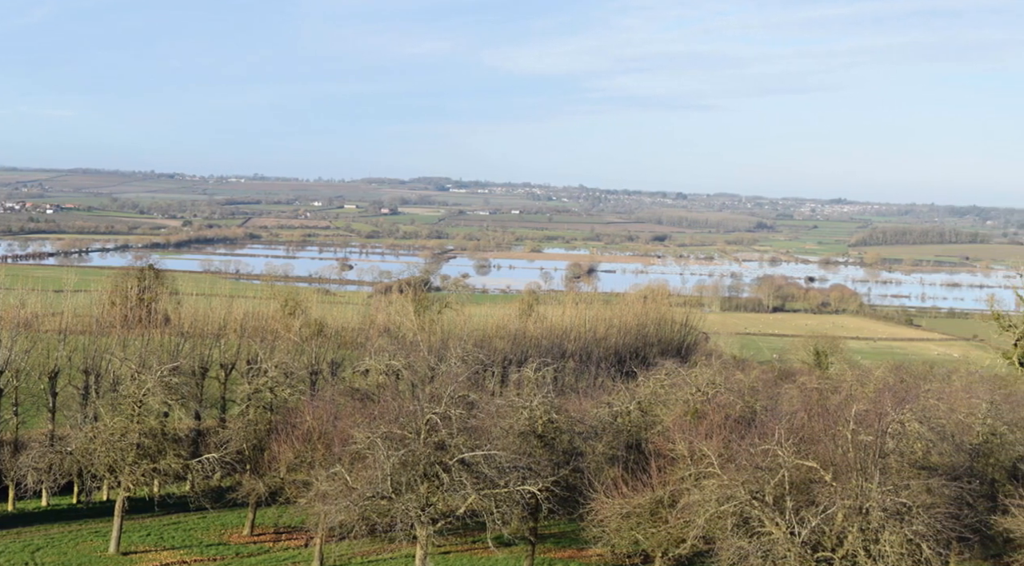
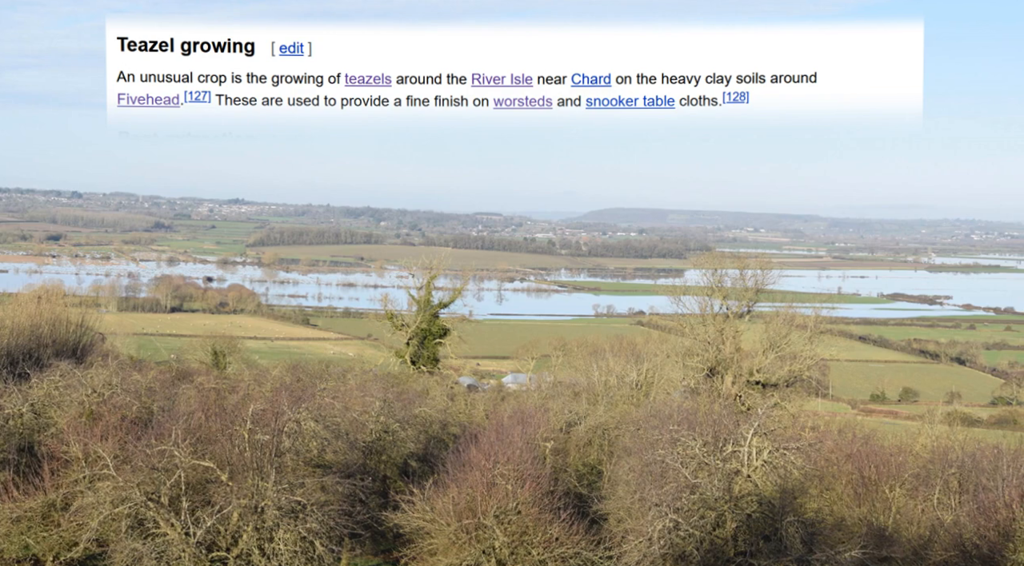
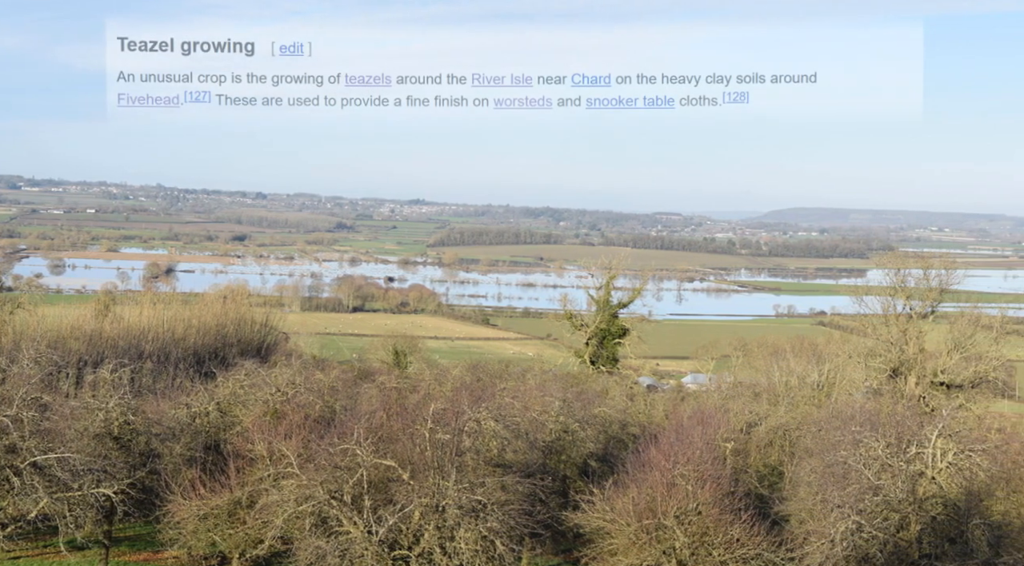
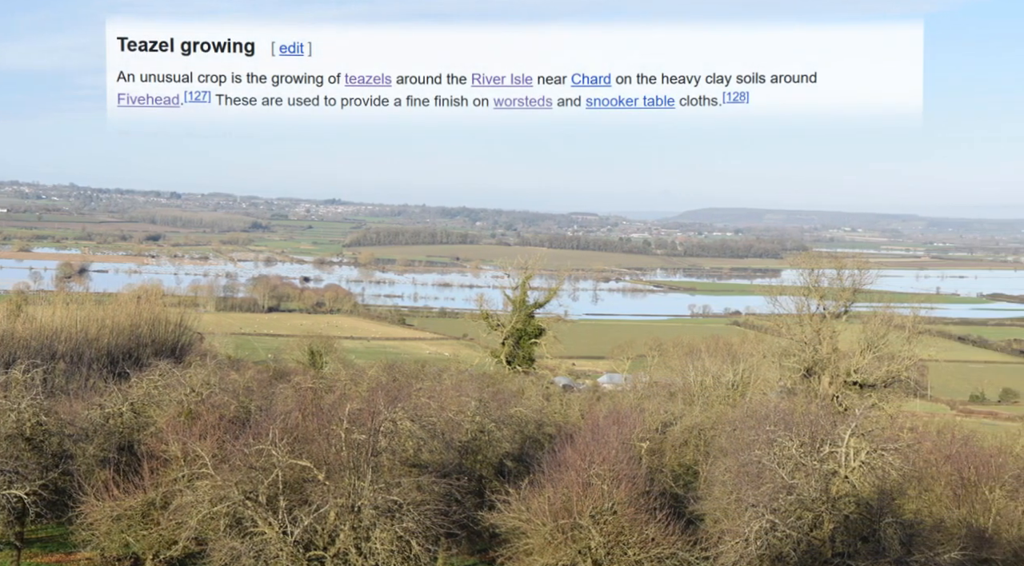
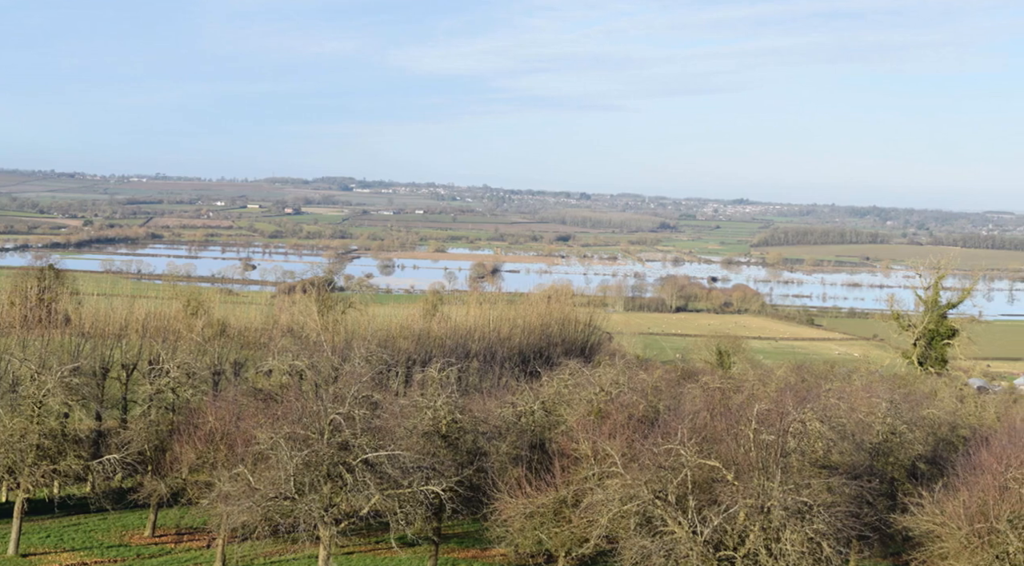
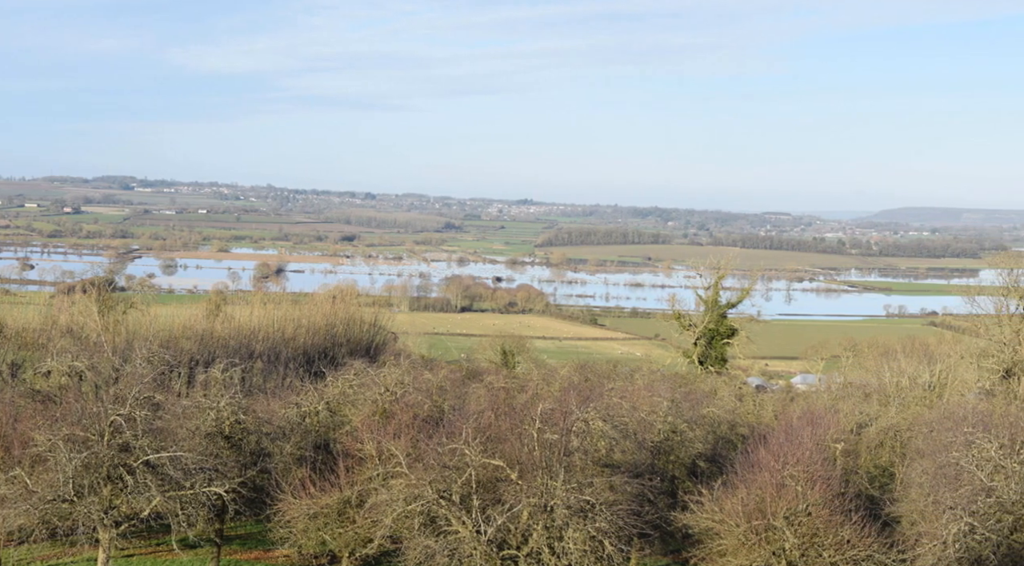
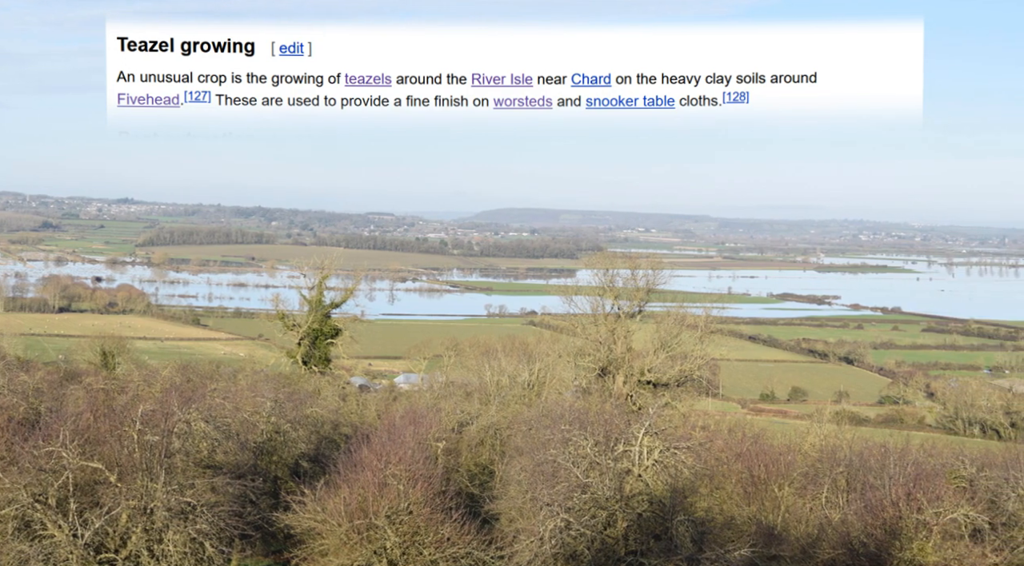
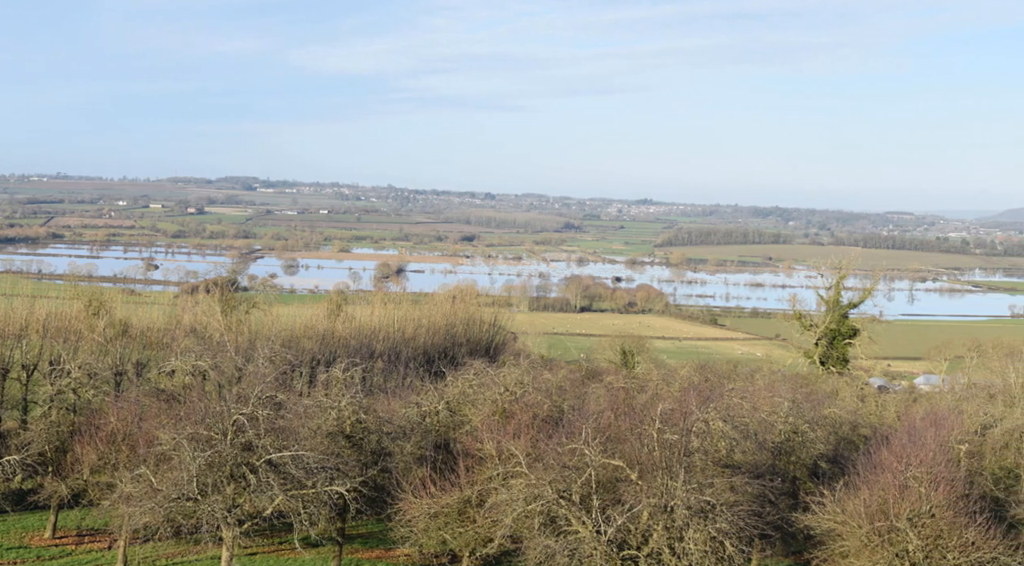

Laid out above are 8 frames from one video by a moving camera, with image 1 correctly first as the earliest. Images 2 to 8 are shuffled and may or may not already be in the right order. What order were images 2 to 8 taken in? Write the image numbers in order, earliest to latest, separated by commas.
5, 8, 6, 3, 4, 2, 7
